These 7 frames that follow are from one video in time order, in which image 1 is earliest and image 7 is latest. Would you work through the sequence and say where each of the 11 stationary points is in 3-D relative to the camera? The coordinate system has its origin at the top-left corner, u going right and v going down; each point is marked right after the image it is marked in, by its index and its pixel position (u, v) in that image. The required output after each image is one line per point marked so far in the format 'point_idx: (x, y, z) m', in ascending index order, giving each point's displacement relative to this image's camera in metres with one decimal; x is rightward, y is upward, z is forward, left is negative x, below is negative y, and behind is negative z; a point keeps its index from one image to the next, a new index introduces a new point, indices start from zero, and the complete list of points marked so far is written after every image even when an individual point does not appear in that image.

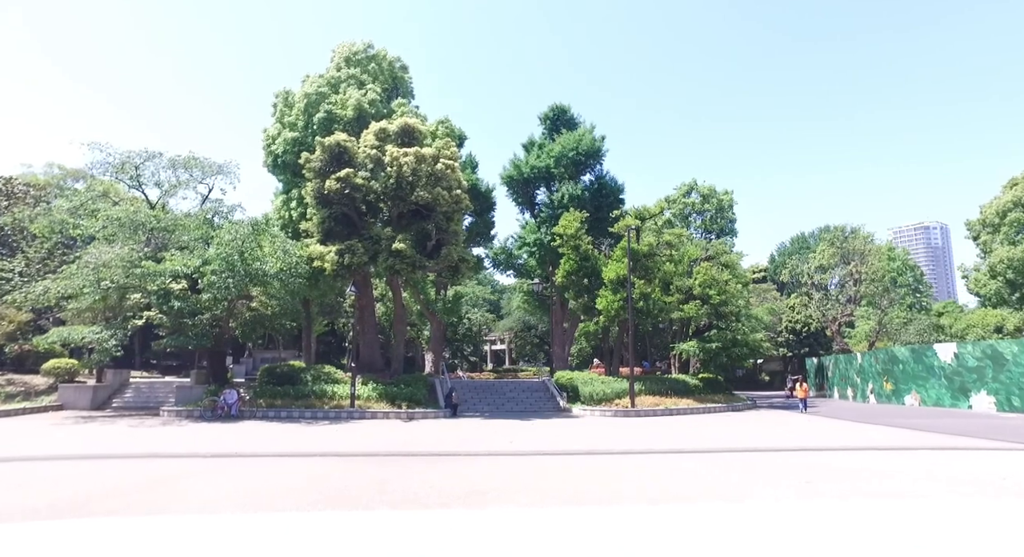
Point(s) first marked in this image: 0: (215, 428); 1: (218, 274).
0: (-9.3, -4.7, +16.5) m
1: (-10.6, +0.2, +19.0) m
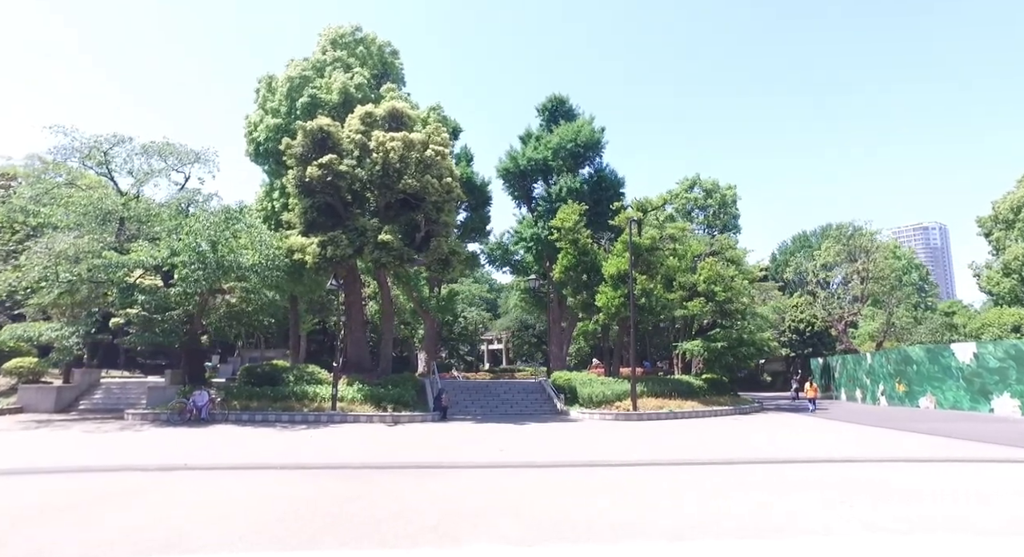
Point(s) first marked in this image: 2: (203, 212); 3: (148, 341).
0: (-9.5, -4.5, +15.1) m
1: (-10.8, +0.5, +17.6) m
2: (-11.2, +2.4, +18.8) m
3: (-12.7, -2.1, +18.2) m
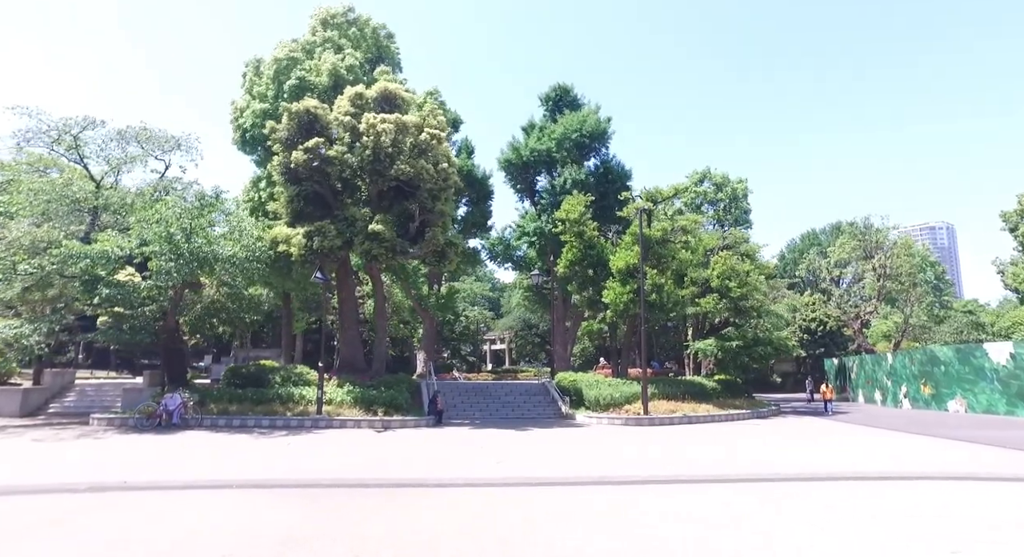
0: (-9.5, -4.2, +13.6) m
1: (-10.8, +0.7, +16.2) m
2: (-11.1, +2.6, +17.3) m
3: (-12.6, -1.9, +16.8) m
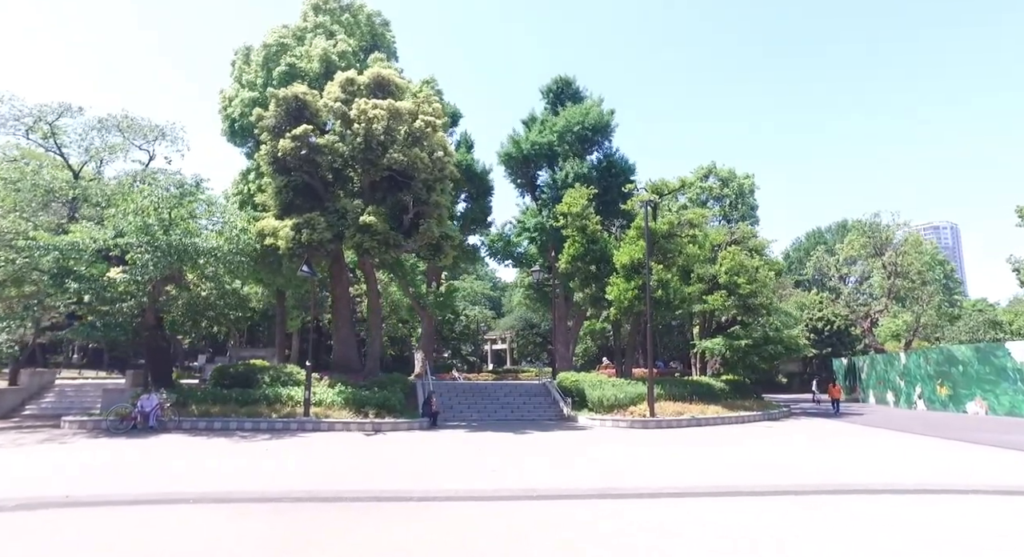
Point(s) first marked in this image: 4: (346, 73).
0: (-9.6, -4.0, +12.7) m
1: (-10.9, +0.9, +15.3) m
2: (-11.2, +2.8, +16.4) m
3: (-12.7, -1.7, +15.9) m
4: (-6.0, +7.4, +19.1) m
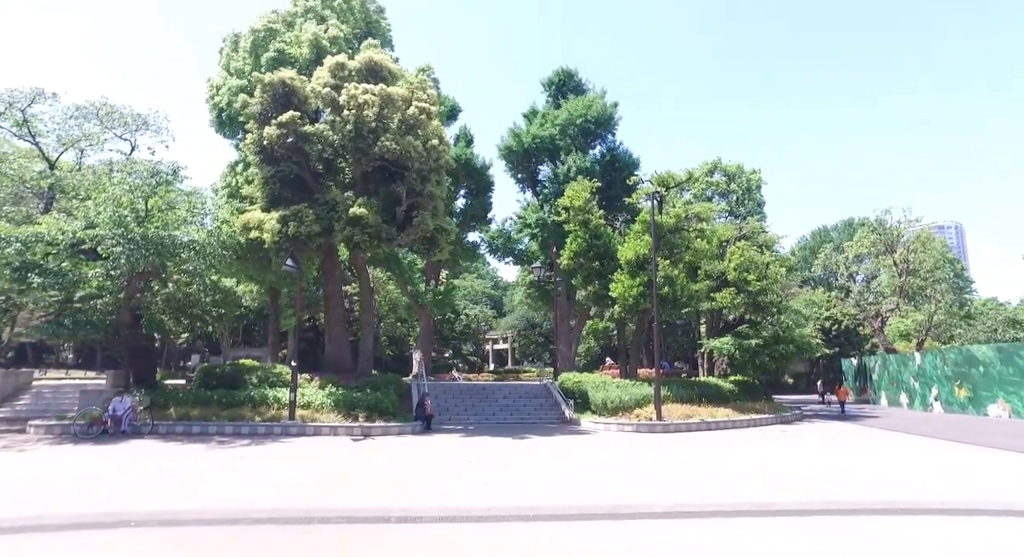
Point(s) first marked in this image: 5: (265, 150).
0: (-9.6, -3.9, +11.7) m
1: (-10.9, +1.0, +14.3) m
2: (-11.2, +3.0, +15.5) m
3: (-12.7, -1.6, +14.9) m
4: (-6.0, +7.6, +18.1) m
5: (-8.3, +4.3, +17.7) m
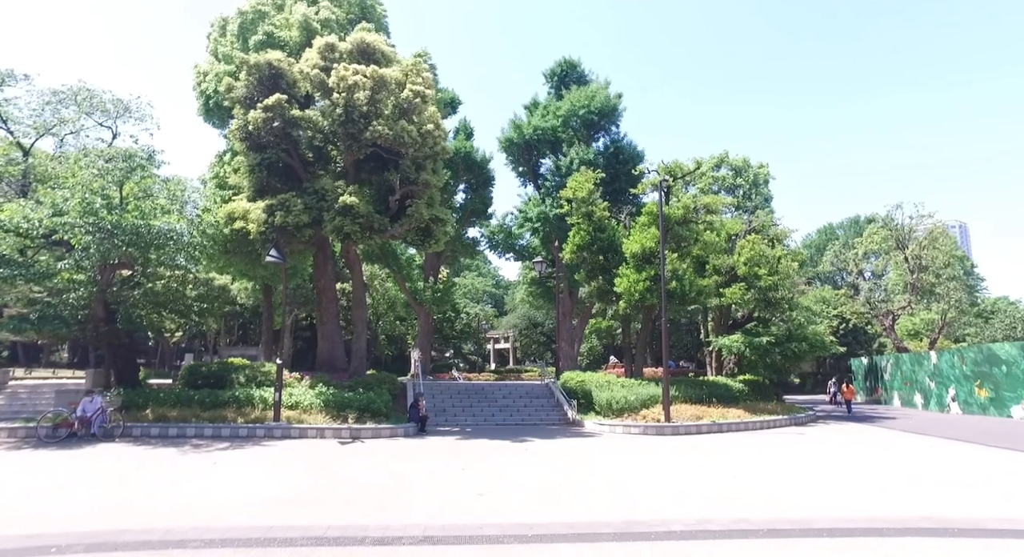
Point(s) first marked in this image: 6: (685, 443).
0: (-9.7, -3.7, +10.8) m
1: (-10.9, +1.3, +13.4) m
2: (-11.2, +3.2, +14.5) m
3: (-12.7, -1.3, +14.0) m
4: (-6.0, +7.8, +17.2) m
5: (-8.3, +4.5, +16.8) m
6: (+5.1, -4.8, +15.7) m
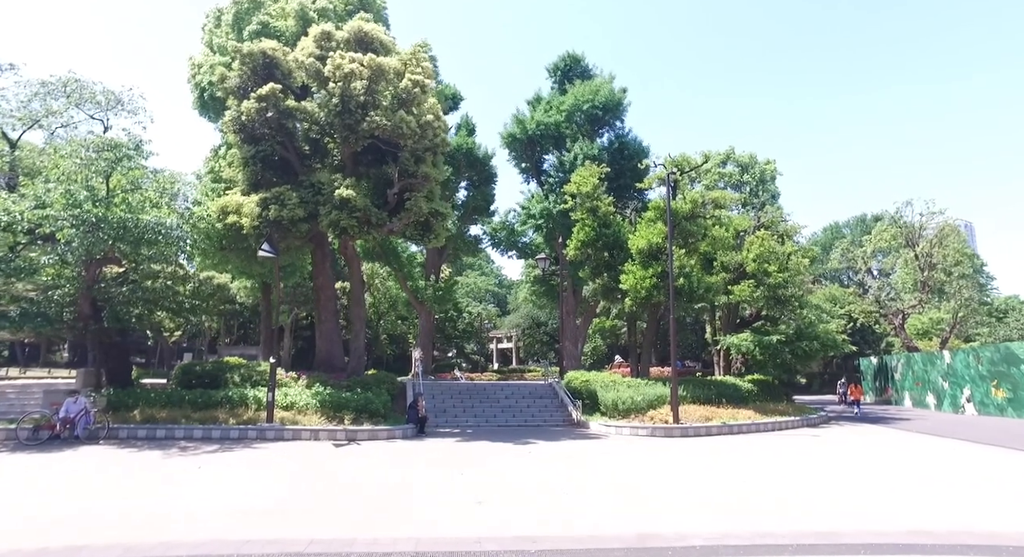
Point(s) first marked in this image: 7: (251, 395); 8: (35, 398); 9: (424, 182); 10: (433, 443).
0: (-9.6, -3.6, +10.3) m
1: (-10.9, +1.4, +12.9) m
2: (-11.2, +3.3, +14.0) m
3: (-12.7, -1.2, +13.5) m
4: (-6.0, +7.9, +16.6) m
5: (-8.2, +4.7, +16.3) m
6: (+5.2, -4.7, +15.1) m
7: (-7.5, -3.3, +15.2) m
8: (-15.0, -3.8, +16.8) m
9: (-2.8, +3.1, +17.0) m
10: (-2.1, -4.3, +14.0) m
